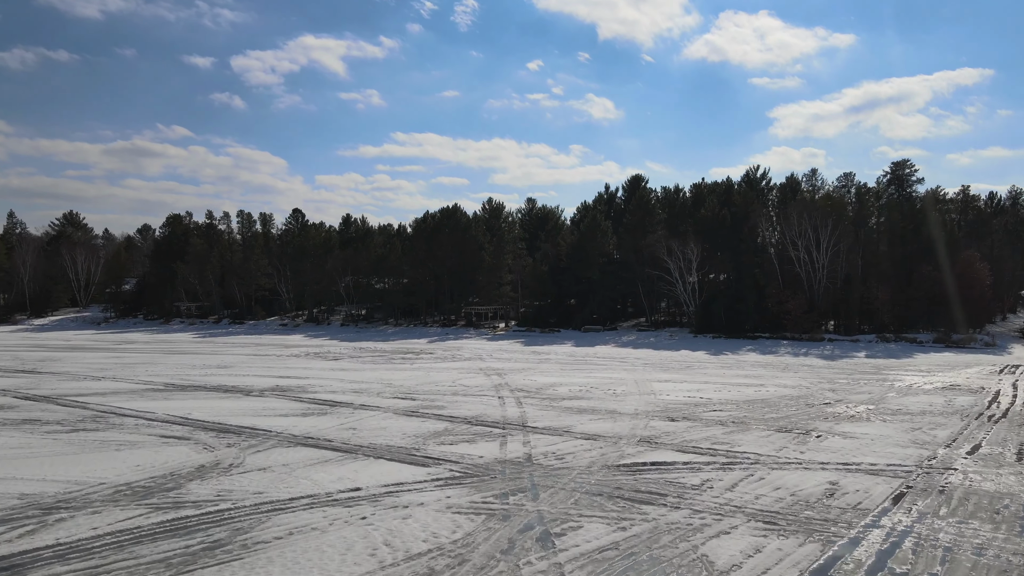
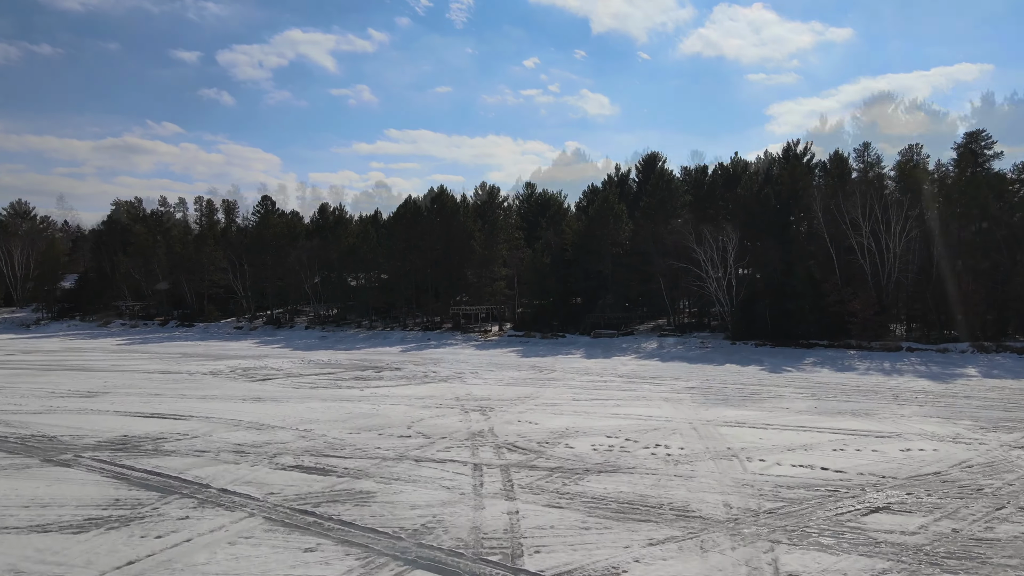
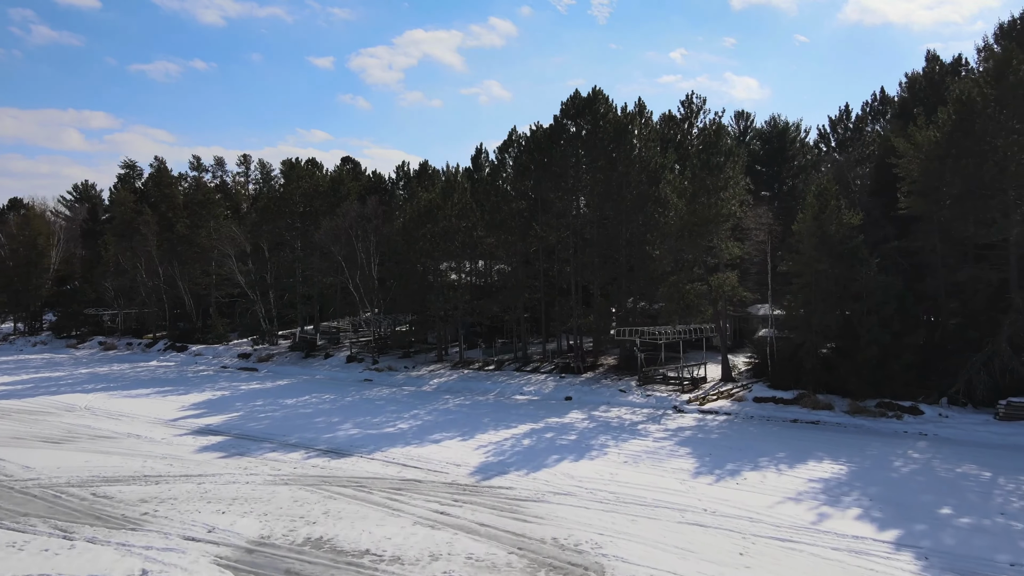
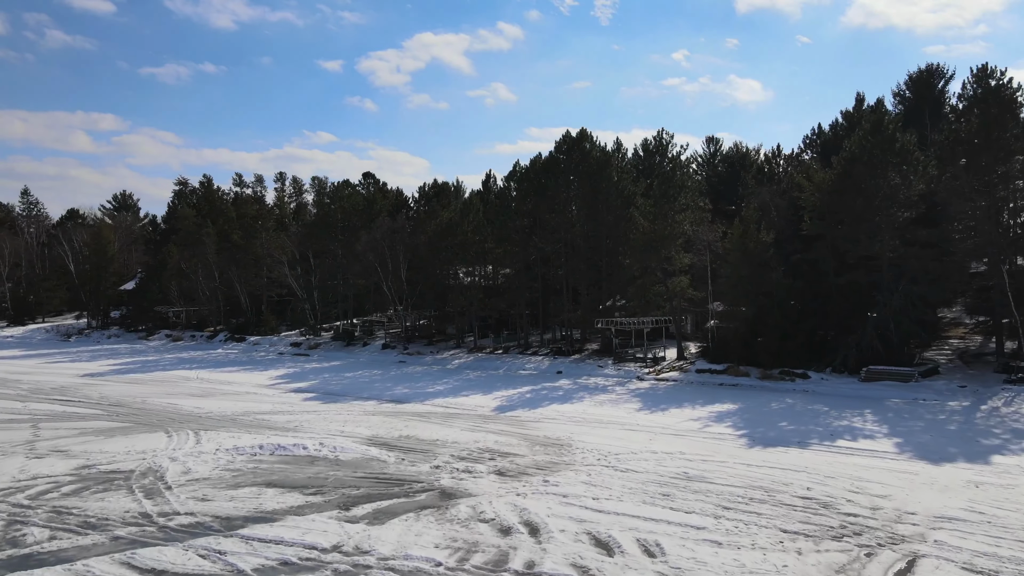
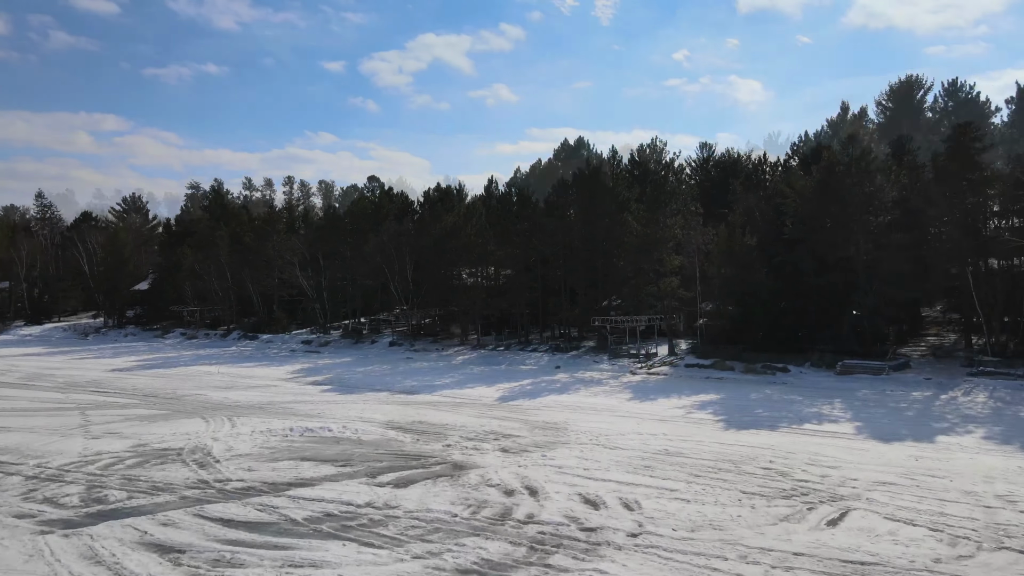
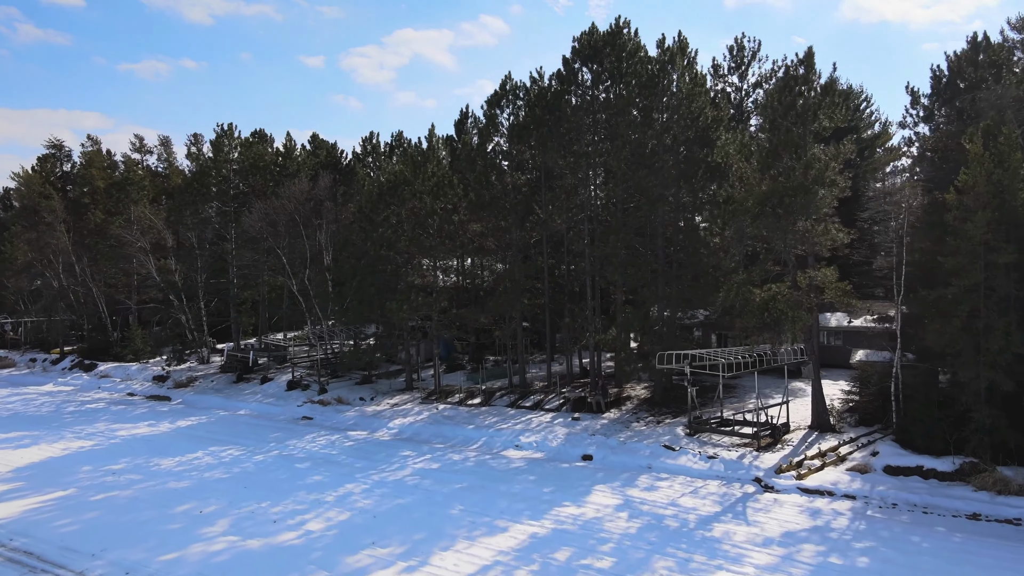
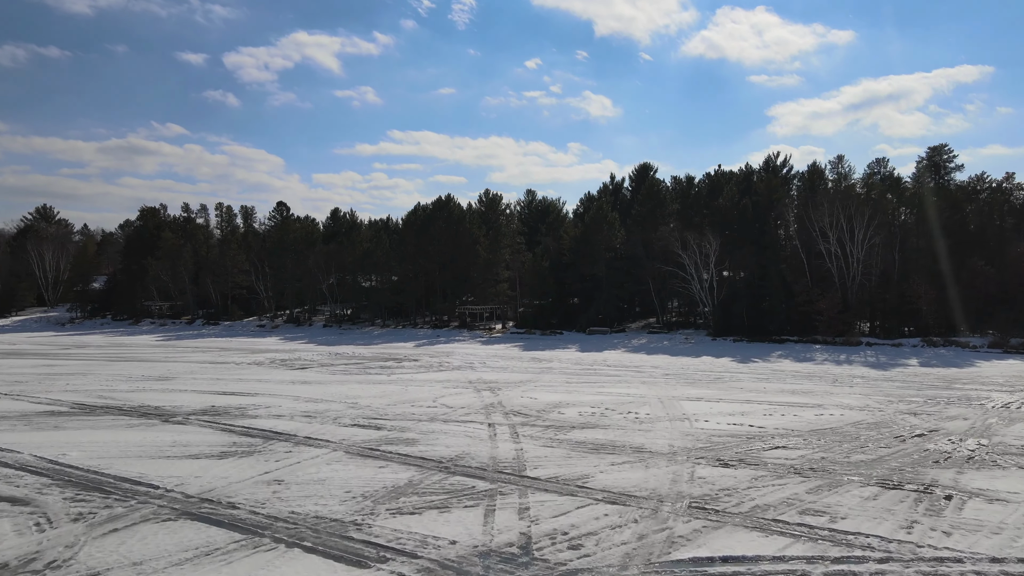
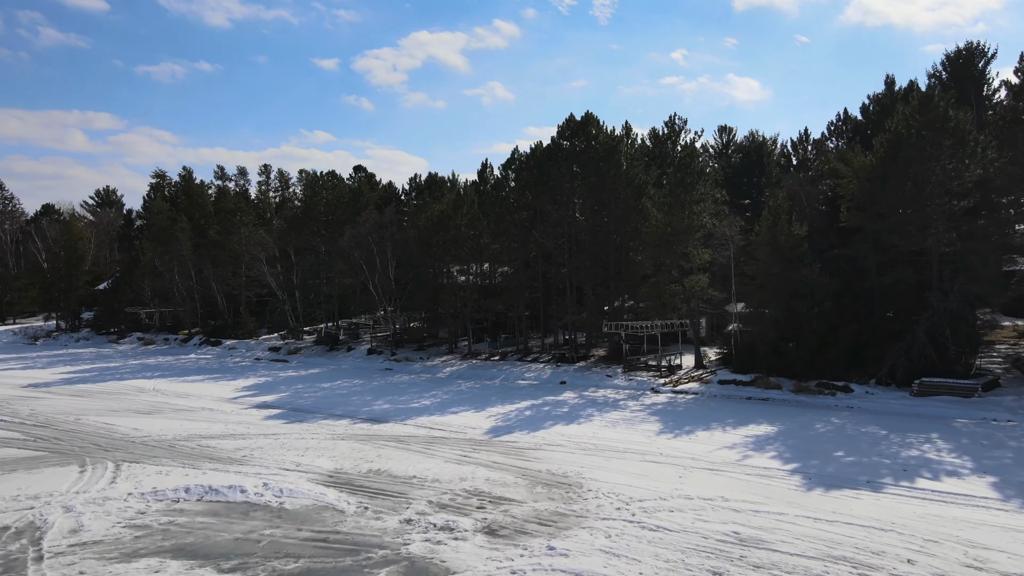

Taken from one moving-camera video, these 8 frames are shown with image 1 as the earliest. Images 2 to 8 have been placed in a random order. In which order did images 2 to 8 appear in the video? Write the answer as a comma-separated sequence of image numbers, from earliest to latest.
7, 2, 5, 4, 8, 3, 6
